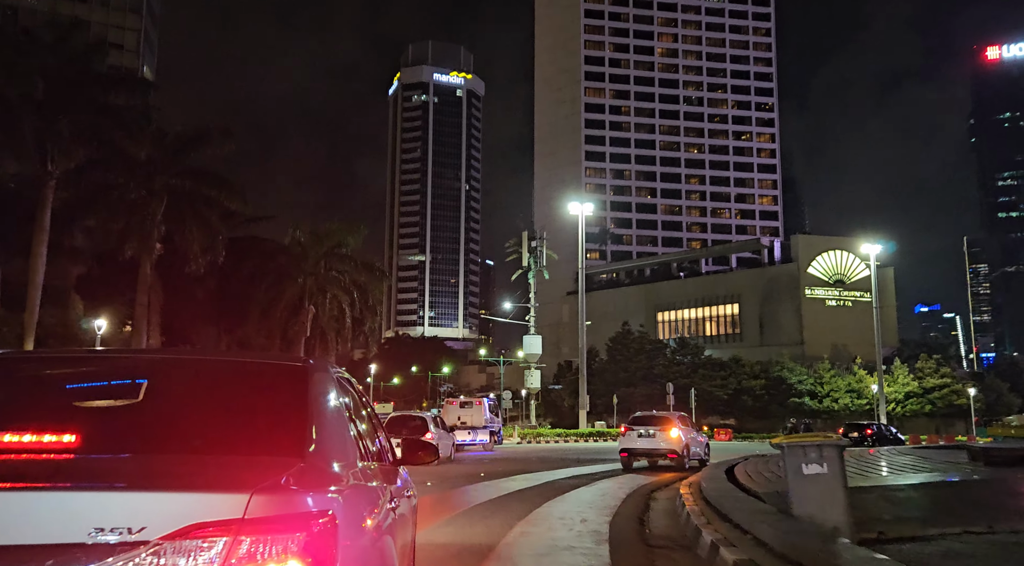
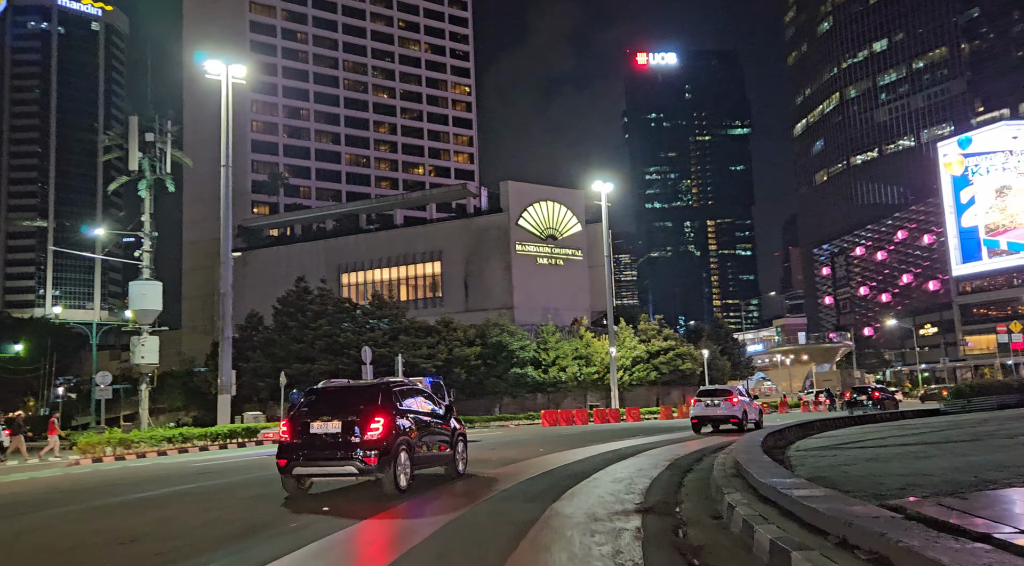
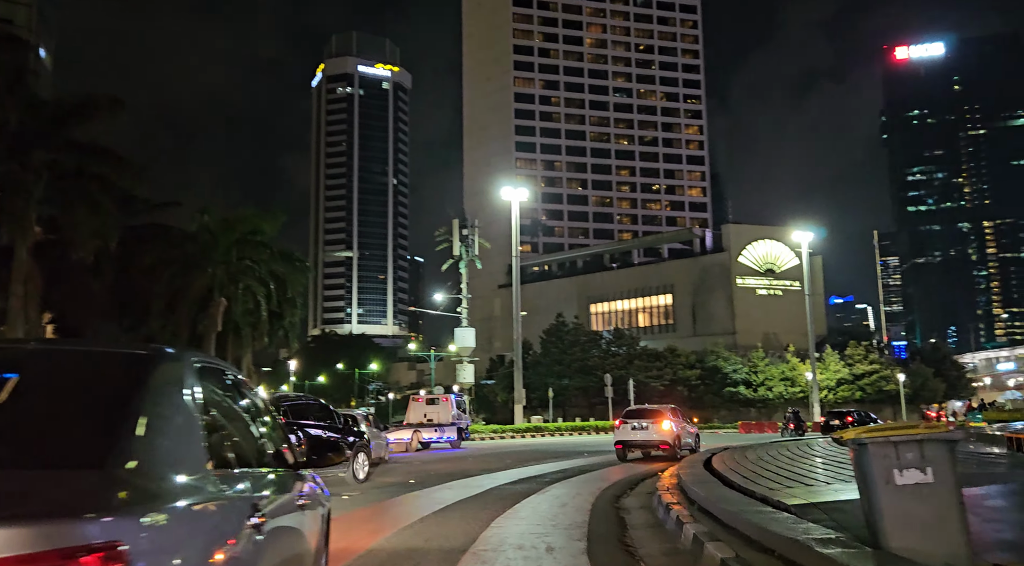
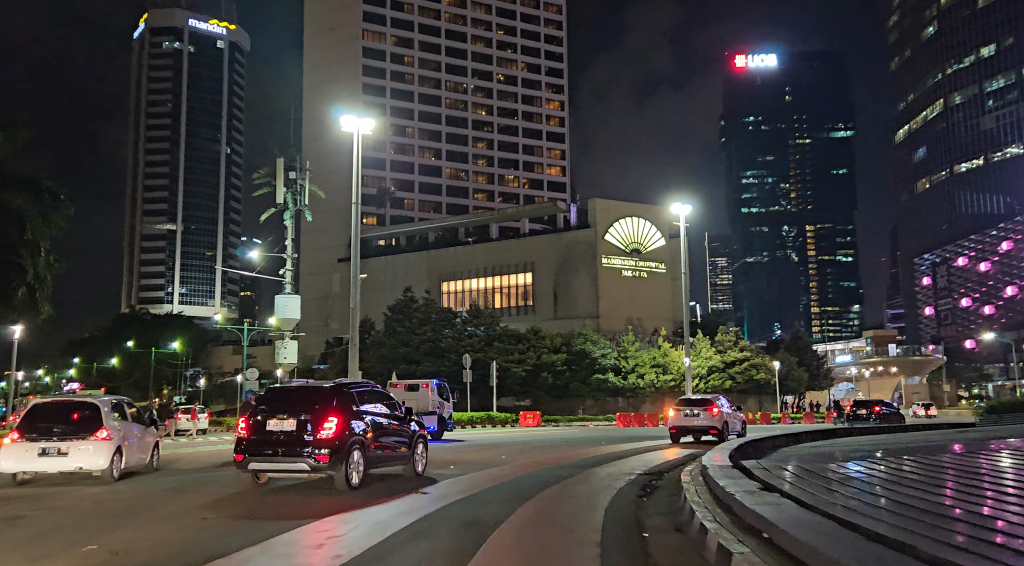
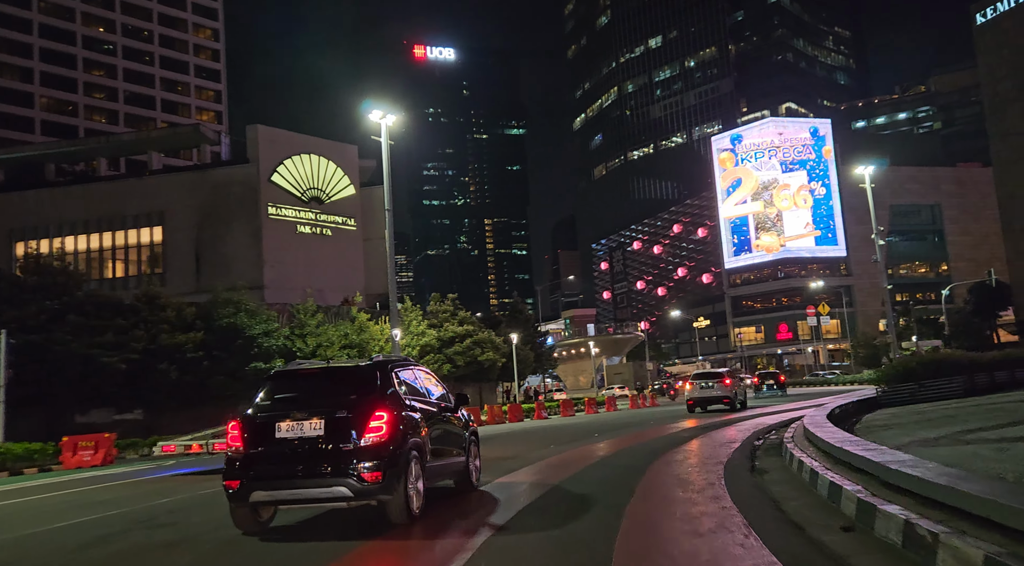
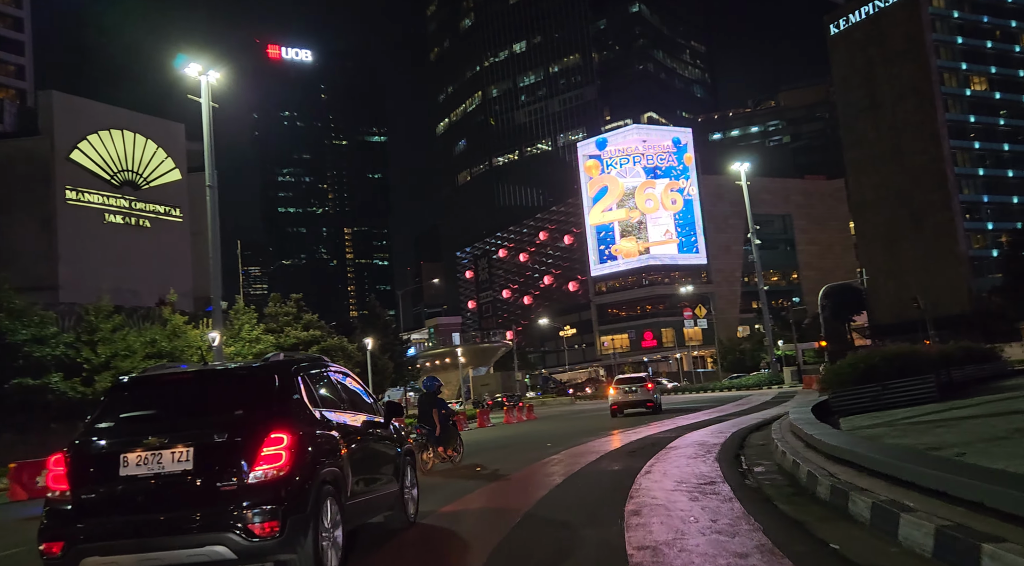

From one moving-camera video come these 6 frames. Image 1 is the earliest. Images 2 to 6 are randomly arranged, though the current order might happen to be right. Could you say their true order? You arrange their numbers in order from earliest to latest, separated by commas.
3, 4, 2, 5, 6
